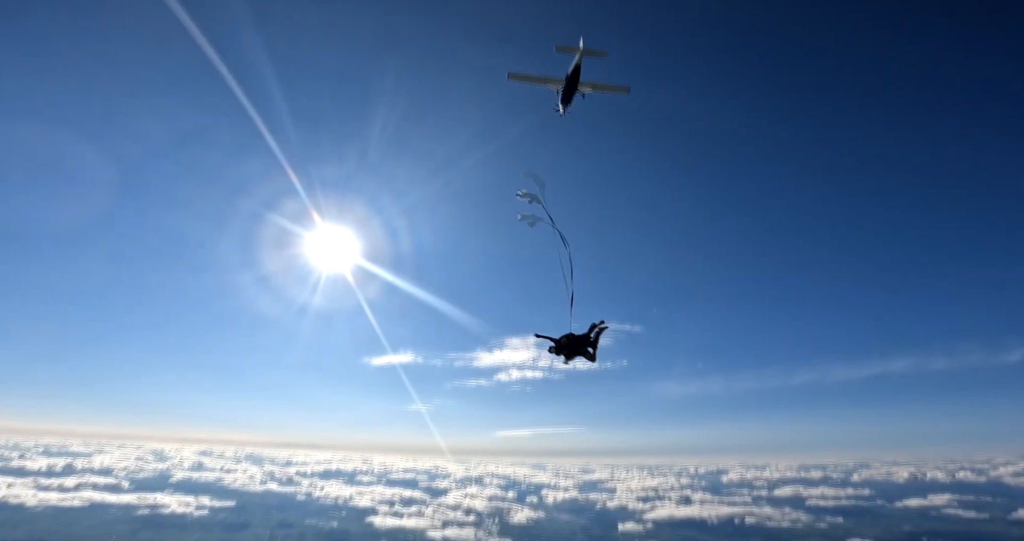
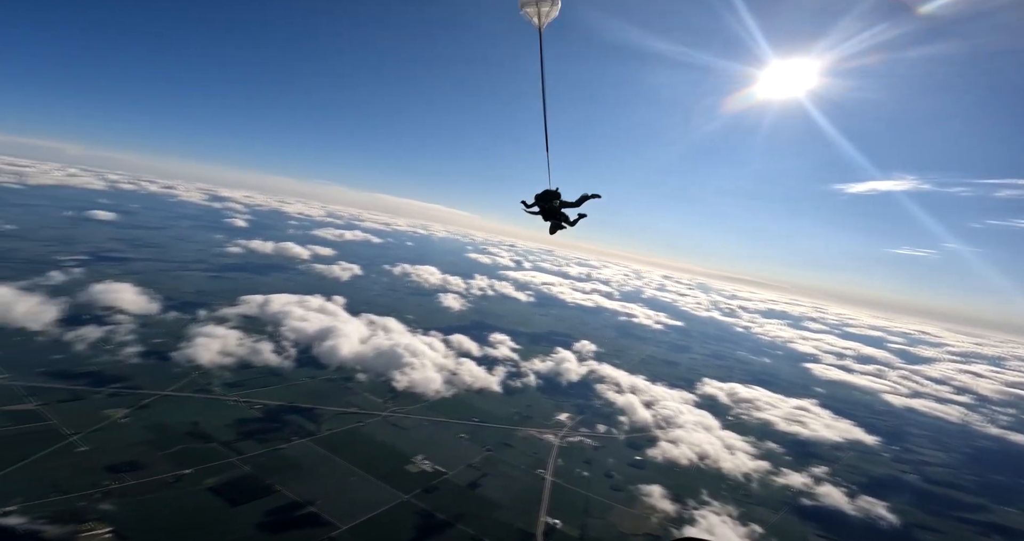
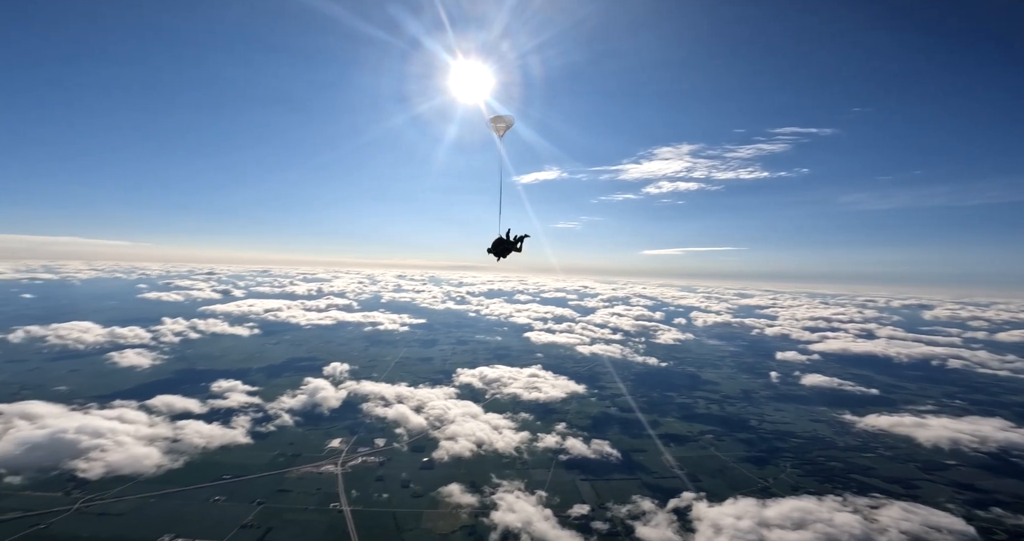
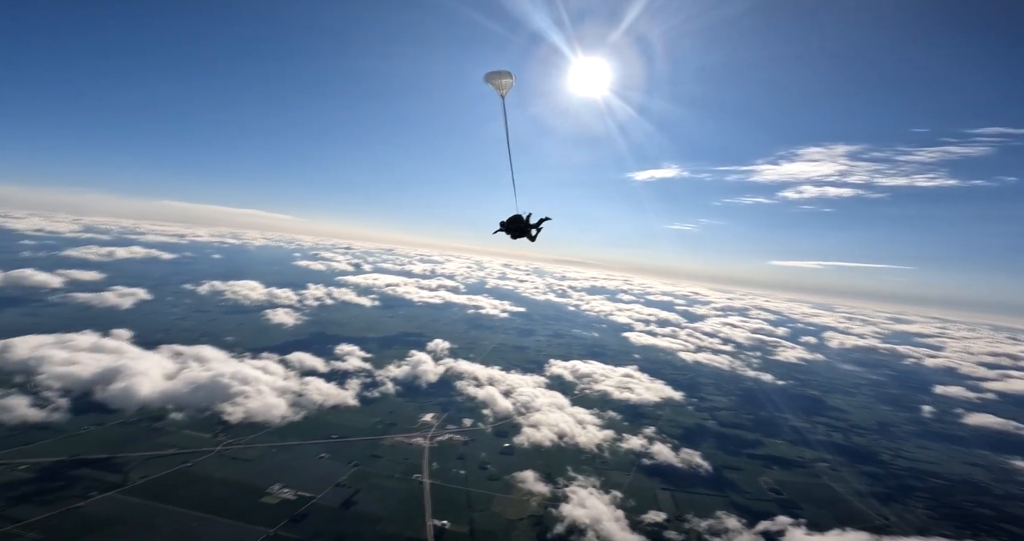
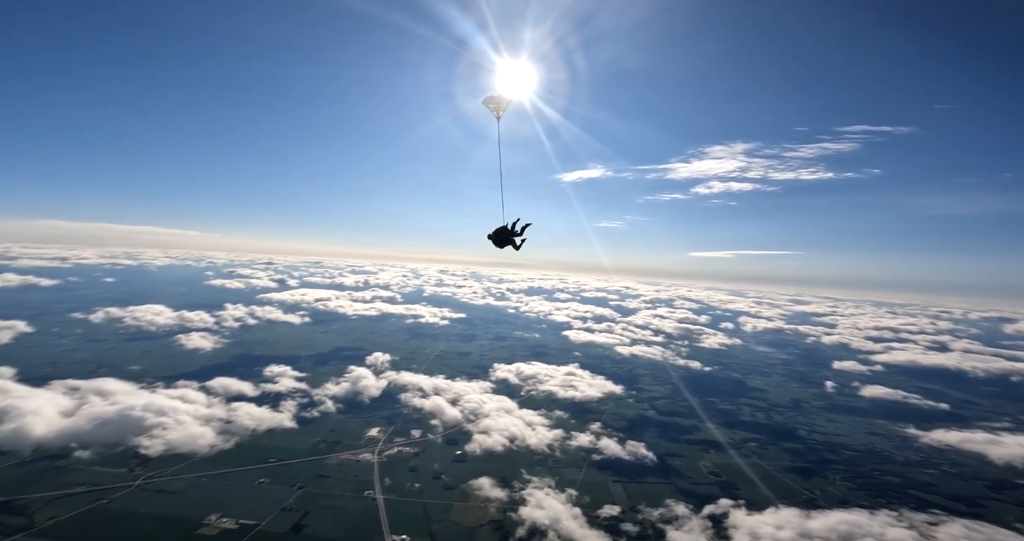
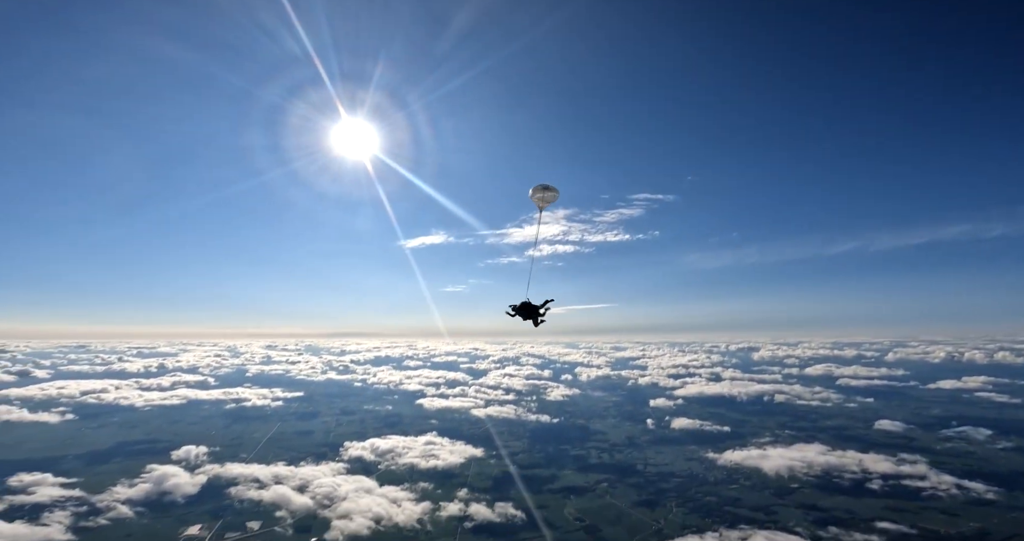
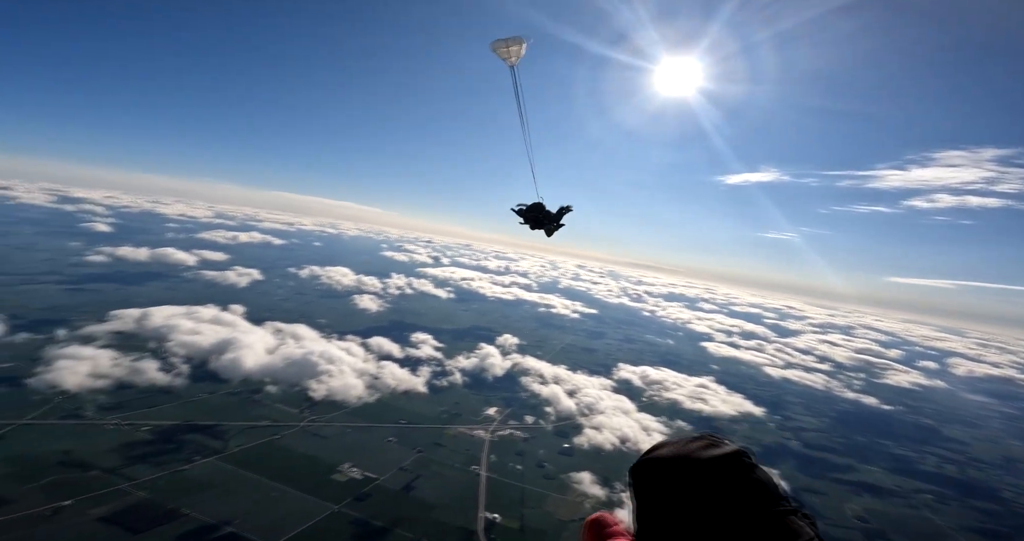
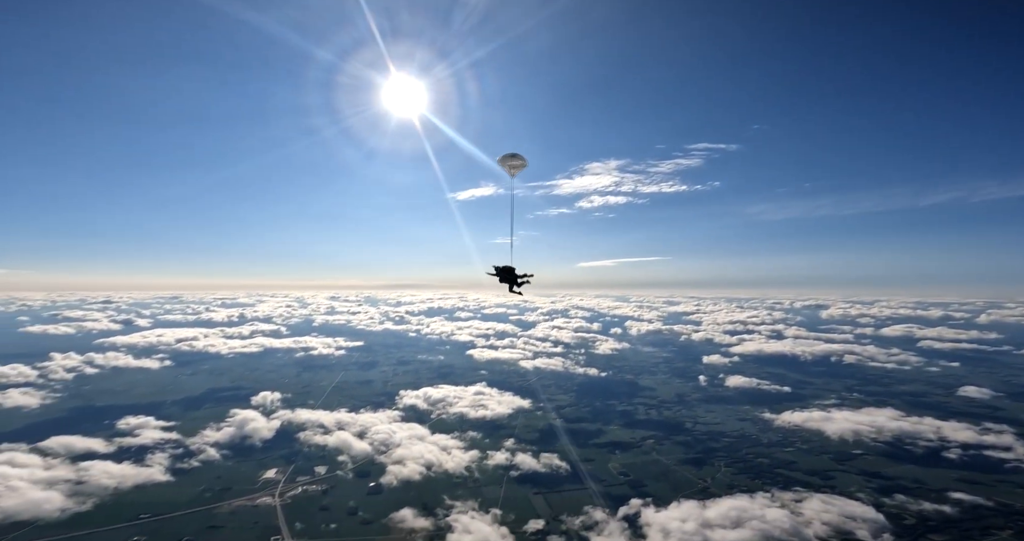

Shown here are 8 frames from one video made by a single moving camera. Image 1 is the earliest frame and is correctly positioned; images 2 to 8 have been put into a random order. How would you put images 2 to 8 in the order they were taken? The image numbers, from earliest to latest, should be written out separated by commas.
6, 8, 3, 5, 4, 7, 2
